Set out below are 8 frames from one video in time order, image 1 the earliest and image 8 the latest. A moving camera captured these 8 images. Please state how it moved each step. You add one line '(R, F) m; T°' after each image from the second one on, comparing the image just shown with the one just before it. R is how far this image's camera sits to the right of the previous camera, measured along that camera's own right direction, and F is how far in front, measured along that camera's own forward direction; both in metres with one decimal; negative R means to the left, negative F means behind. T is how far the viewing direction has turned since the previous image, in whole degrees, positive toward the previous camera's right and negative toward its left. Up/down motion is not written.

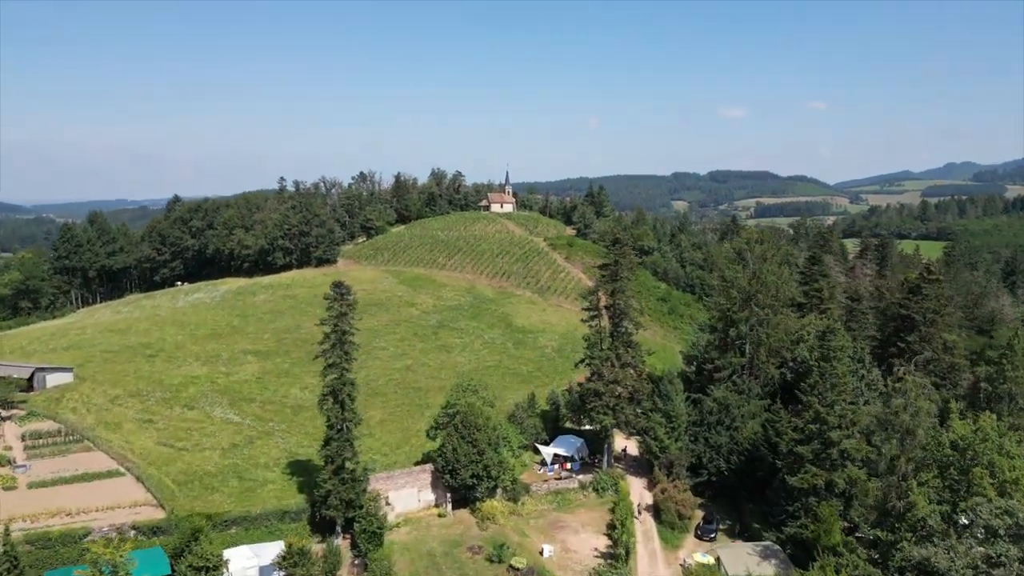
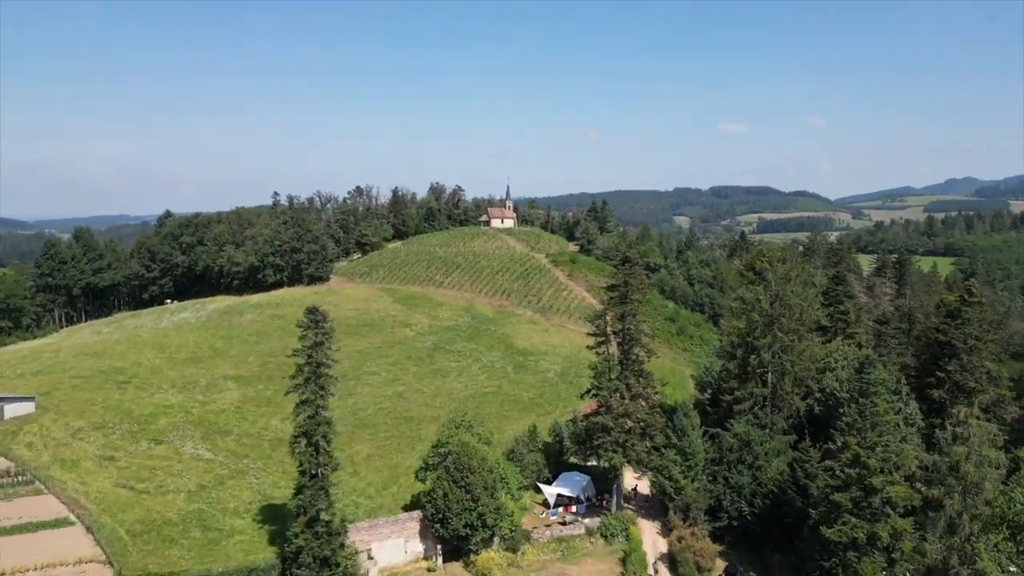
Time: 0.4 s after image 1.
(+0.1, +3.7) m; 0°
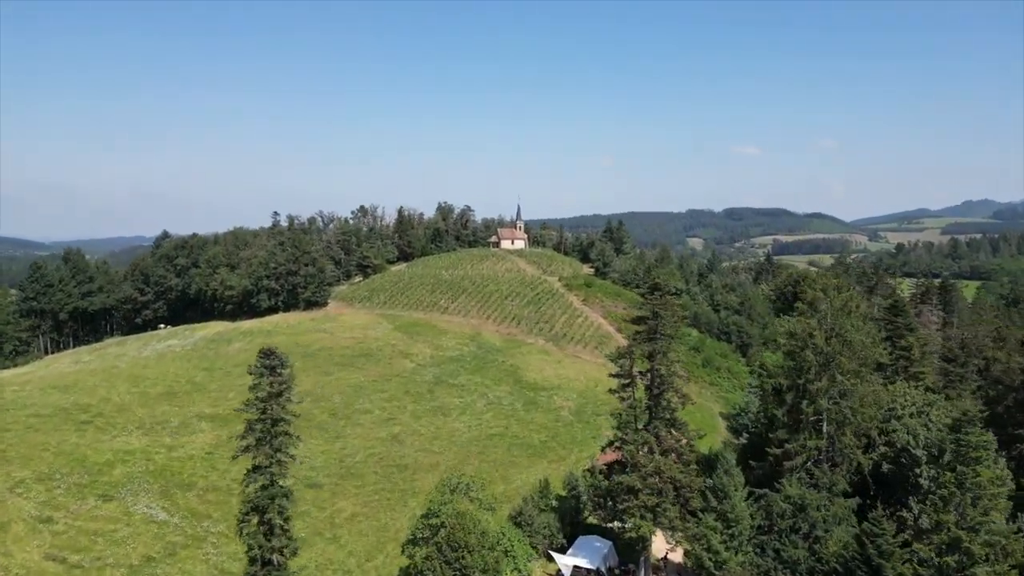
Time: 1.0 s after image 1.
(+0.2, +5.7) m; -1°
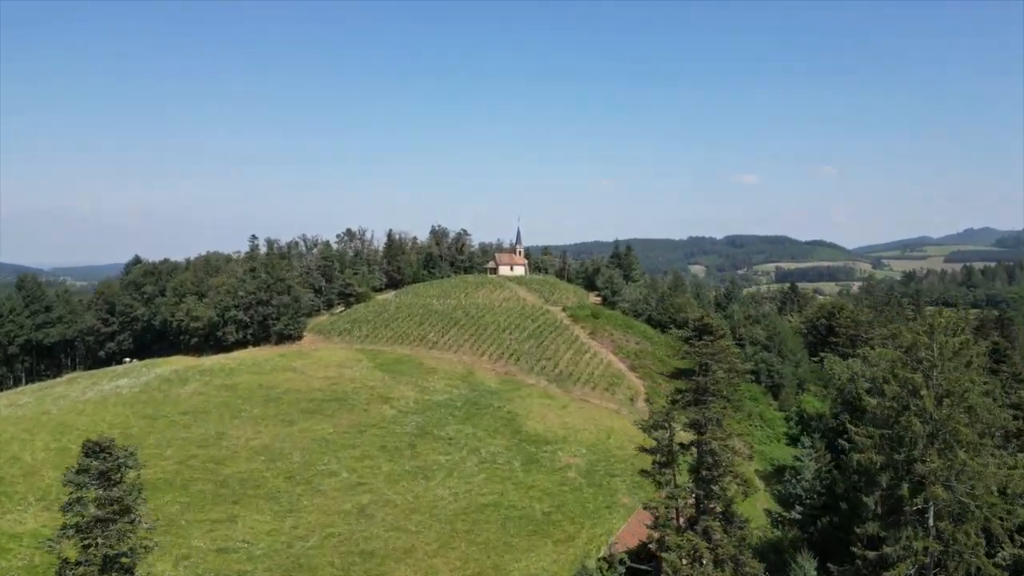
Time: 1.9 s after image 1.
(+0.2, +8.5) m; 0°
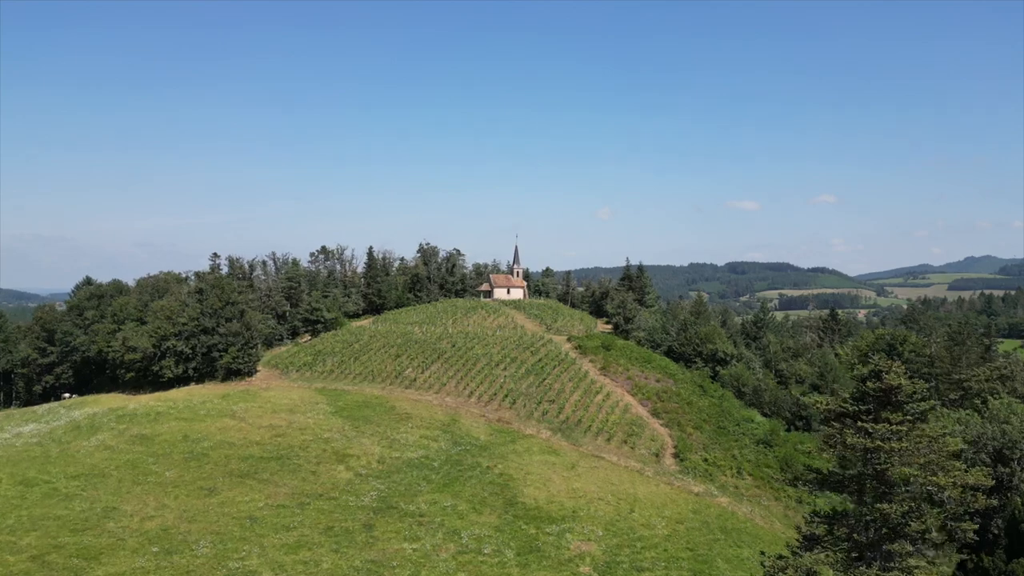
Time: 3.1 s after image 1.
(+0.3, +11.4) m; 0°
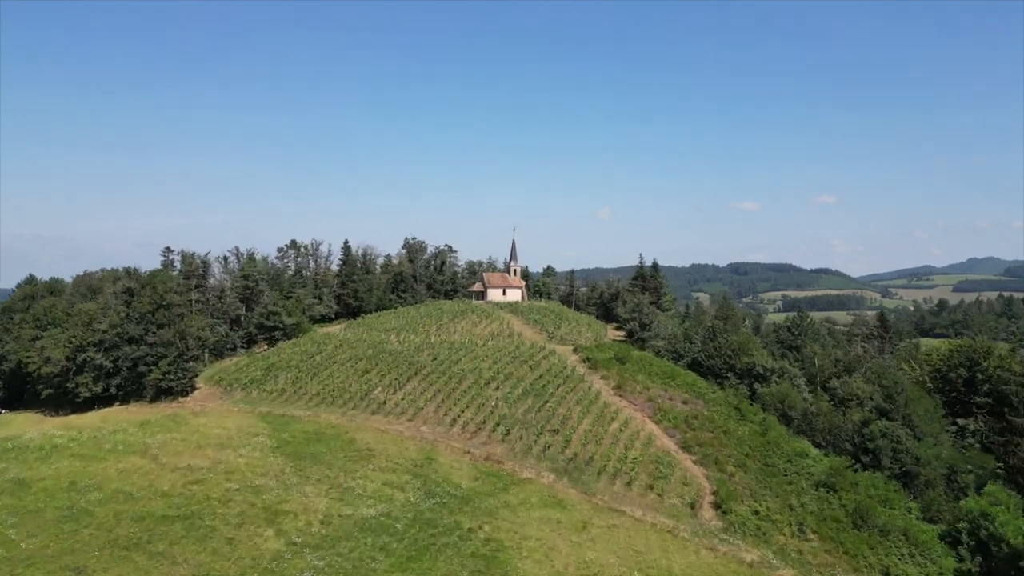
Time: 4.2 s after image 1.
(+0.4, +10.4) m; 0°
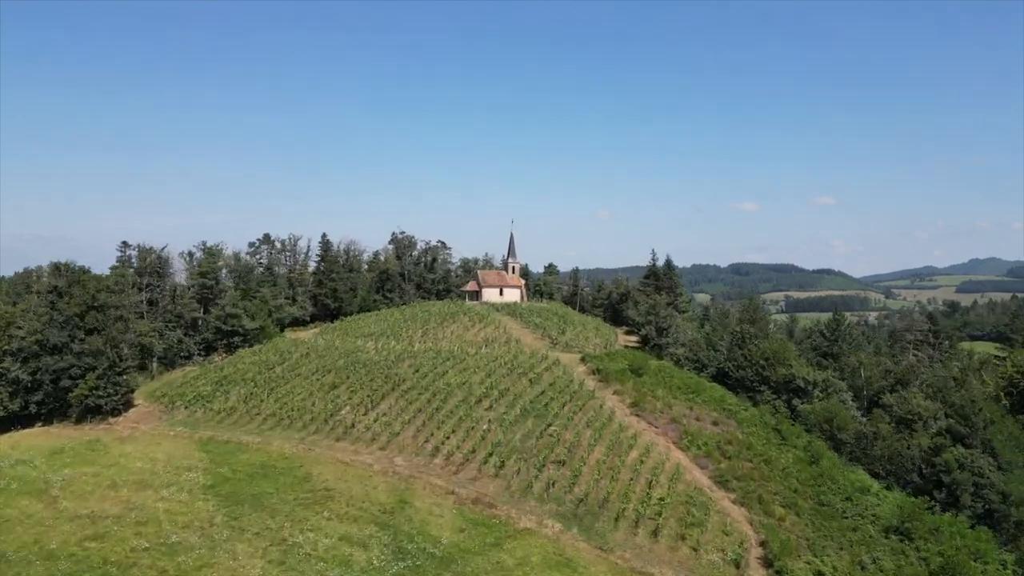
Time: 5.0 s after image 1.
(+0.2, +7.5) m; 0°
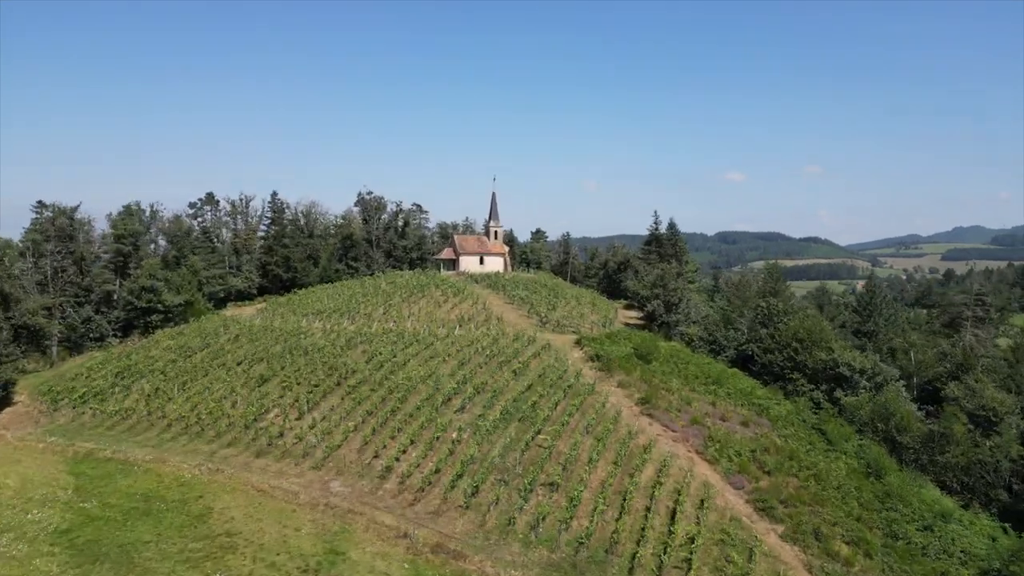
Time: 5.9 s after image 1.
(+0.4, +8.3) m; +1°
